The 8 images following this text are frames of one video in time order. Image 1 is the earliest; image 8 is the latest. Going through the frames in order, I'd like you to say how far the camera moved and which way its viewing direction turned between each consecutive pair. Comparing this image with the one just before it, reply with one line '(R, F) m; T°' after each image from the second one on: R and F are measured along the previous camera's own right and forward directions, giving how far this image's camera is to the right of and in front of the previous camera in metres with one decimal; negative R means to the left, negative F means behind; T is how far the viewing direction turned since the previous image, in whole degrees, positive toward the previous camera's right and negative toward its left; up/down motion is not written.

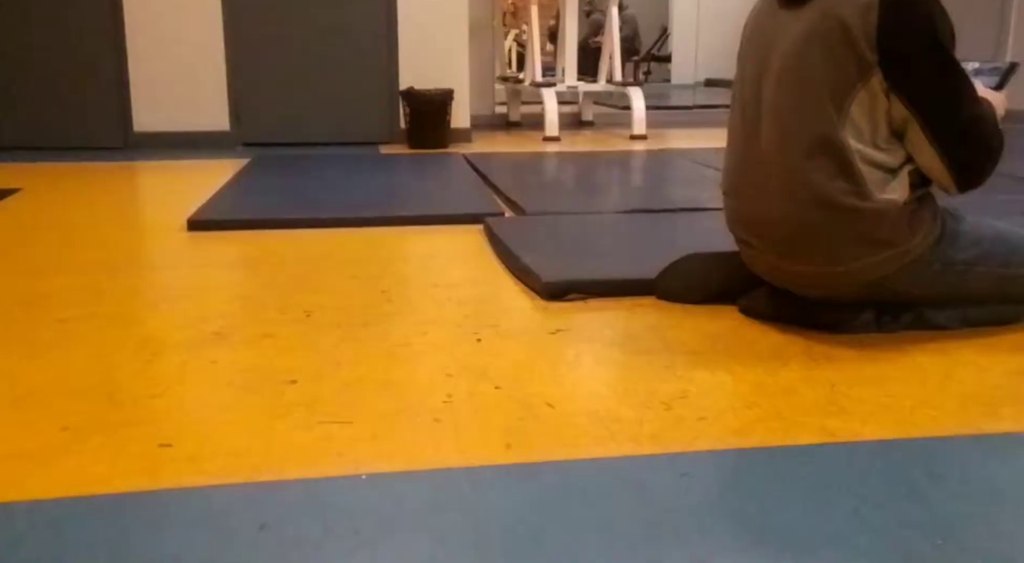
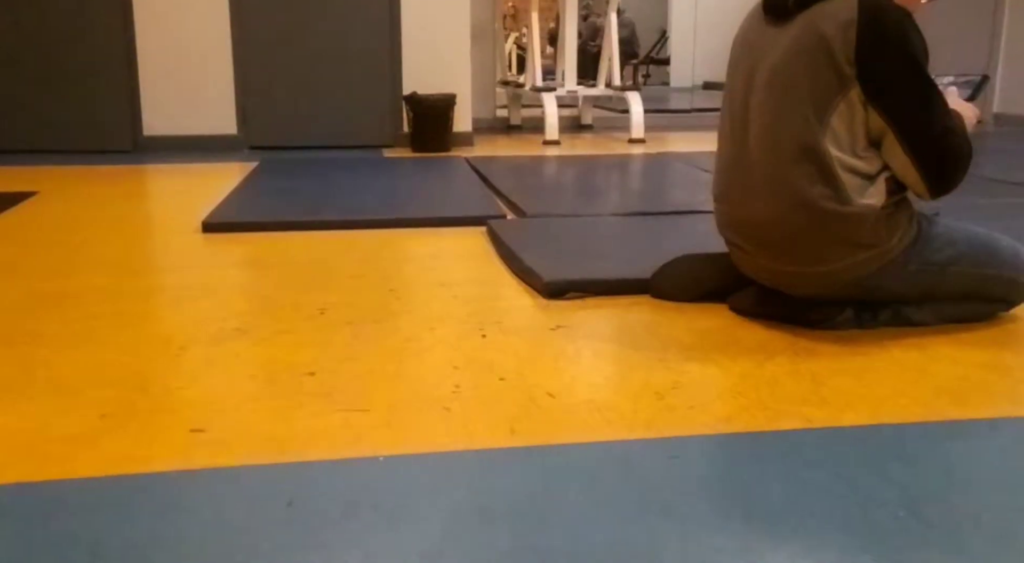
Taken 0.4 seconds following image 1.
(0.0, -0.1) m; 0°
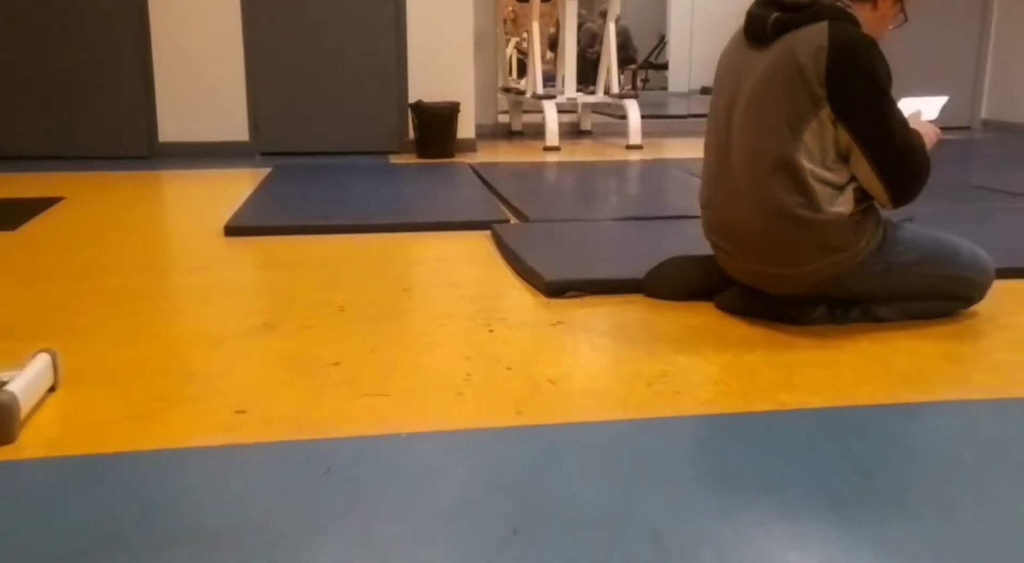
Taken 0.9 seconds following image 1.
(0.0, -0.2) m; 0°
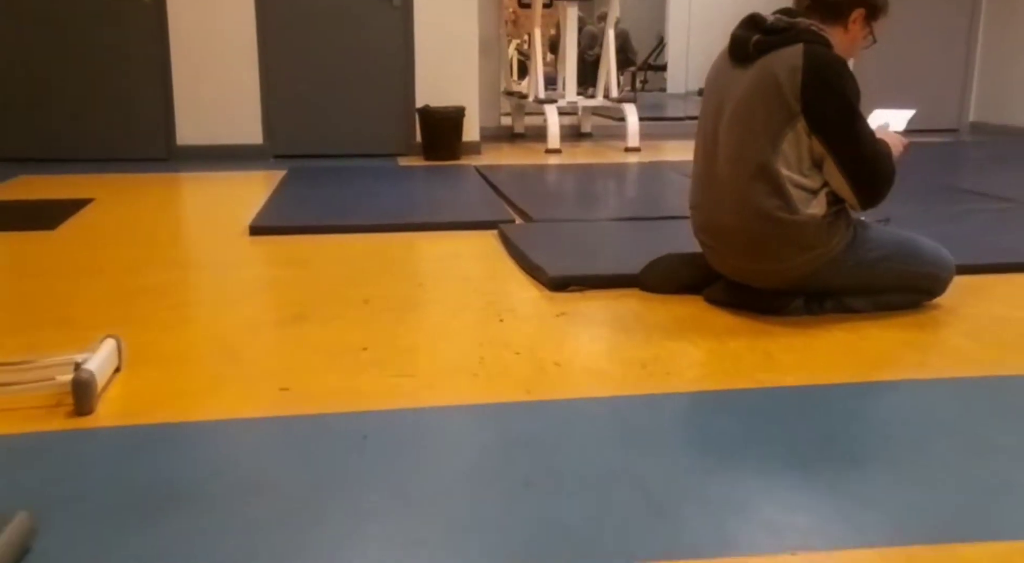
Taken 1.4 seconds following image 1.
(0.0, -0.2) m; 0°
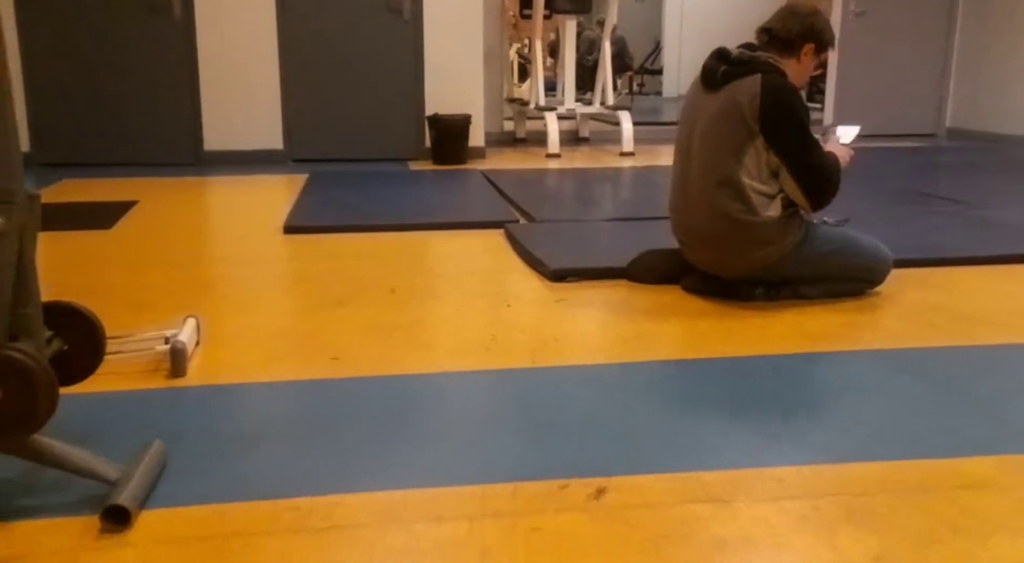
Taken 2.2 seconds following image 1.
(0.0, -0.5) m; 0°
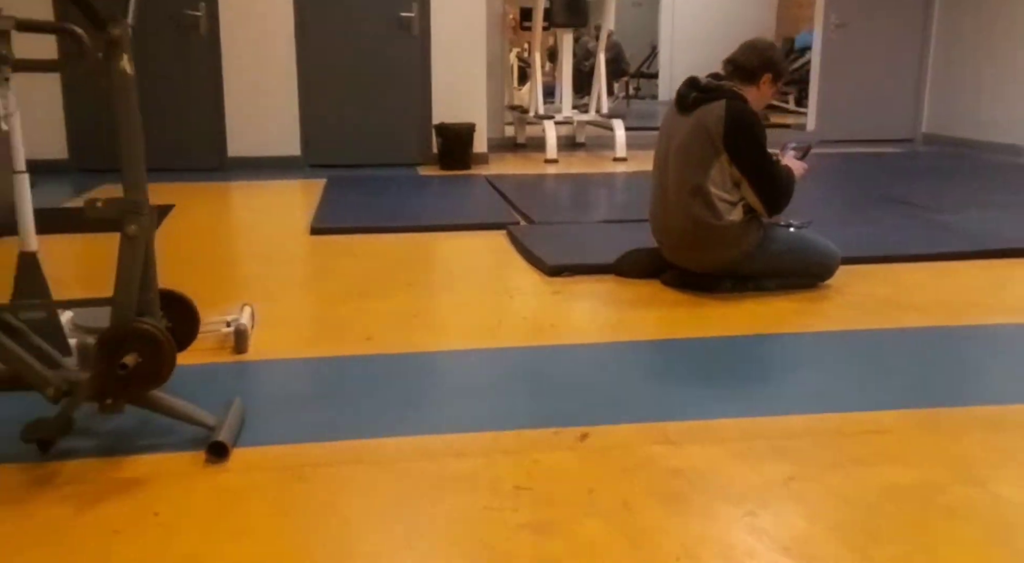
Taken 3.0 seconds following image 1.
(0.0, -0.5) m; 0°
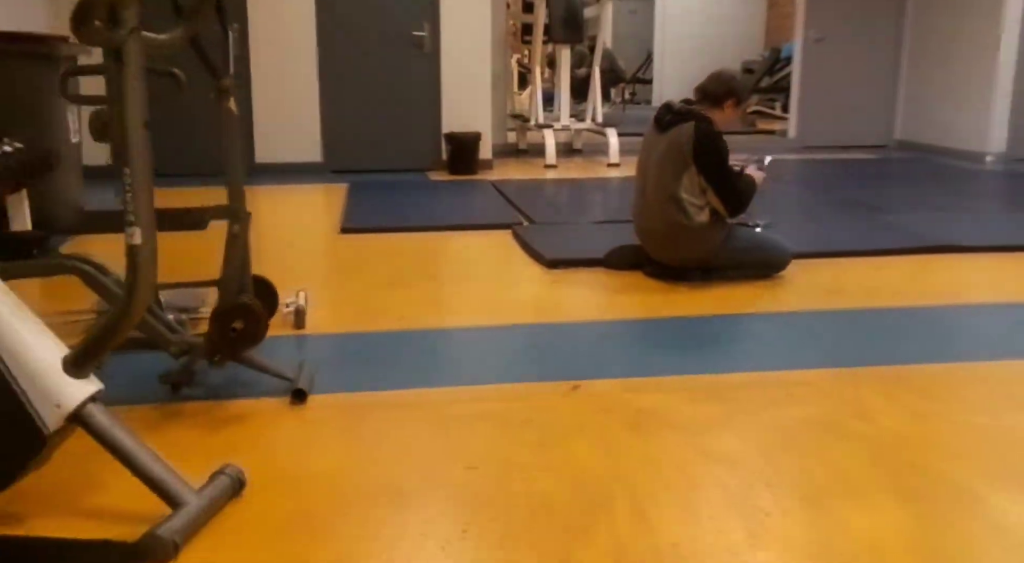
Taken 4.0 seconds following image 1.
(0.0, -0.7) m; 0°
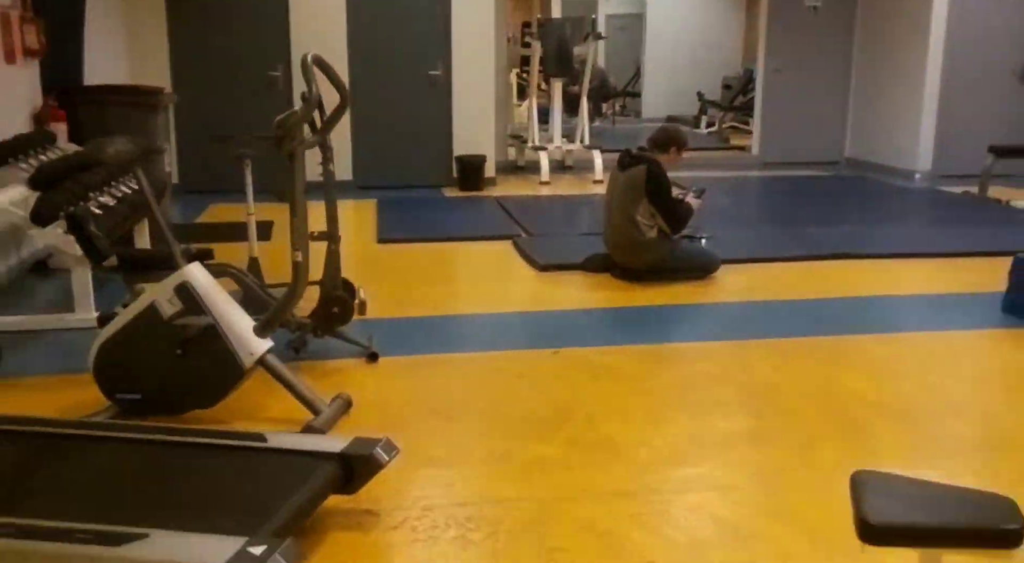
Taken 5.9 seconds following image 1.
(0.0, -1.4) m; 0°
